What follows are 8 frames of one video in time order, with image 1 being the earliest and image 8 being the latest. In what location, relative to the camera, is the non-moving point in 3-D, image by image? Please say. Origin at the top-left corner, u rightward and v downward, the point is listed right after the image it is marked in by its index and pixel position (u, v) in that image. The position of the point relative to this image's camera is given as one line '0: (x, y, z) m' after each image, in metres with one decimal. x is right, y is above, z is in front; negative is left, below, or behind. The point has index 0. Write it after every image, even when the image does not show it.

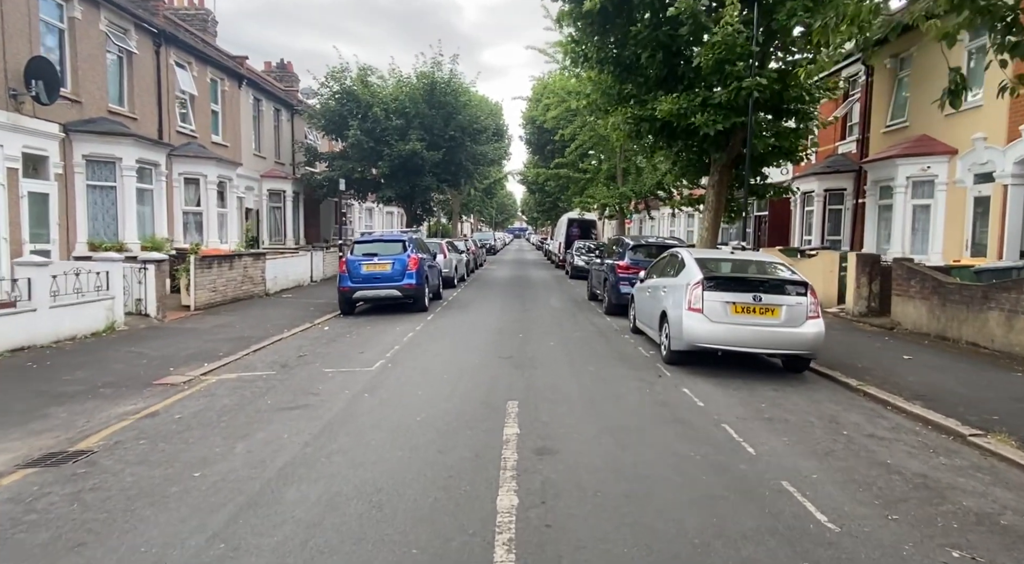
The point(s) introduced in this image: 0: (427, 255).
0: (-2.0, +0.6, +15.7) m
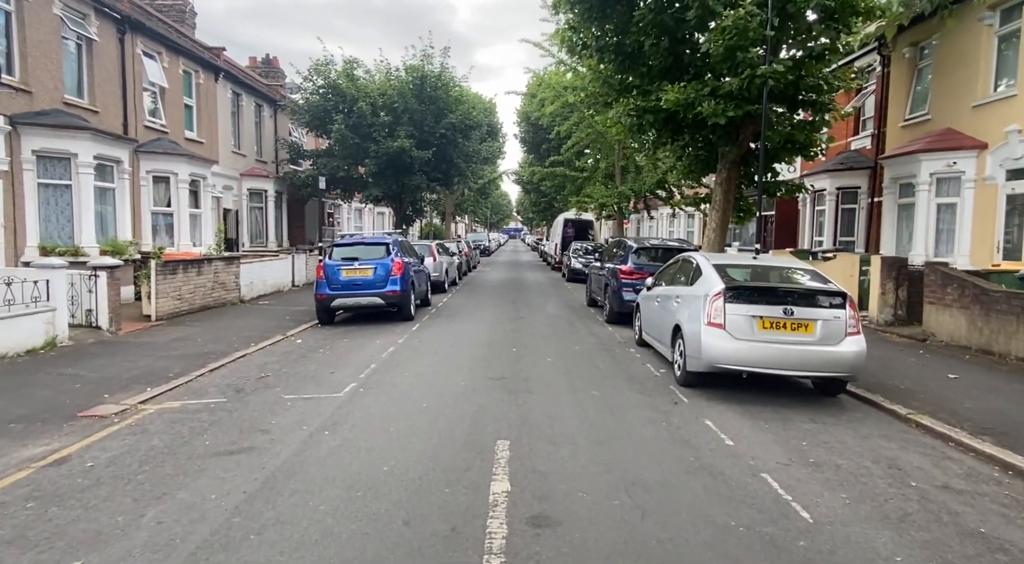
0: (-2.2, +0.5, +14.5) m
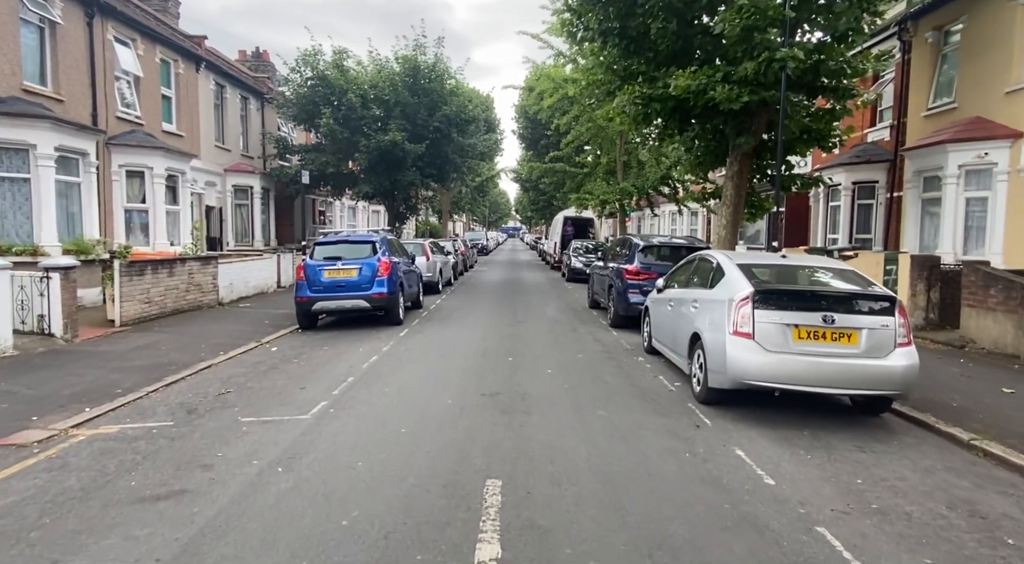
0: (-2.3, +0.5, +13.6) m
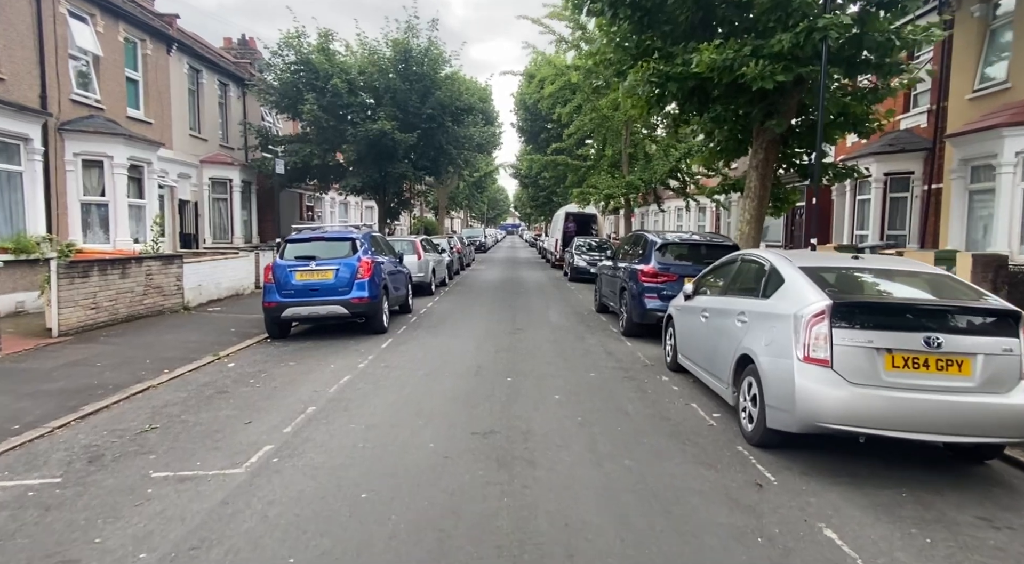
0: (-2.3, +0.4, +12.1) m
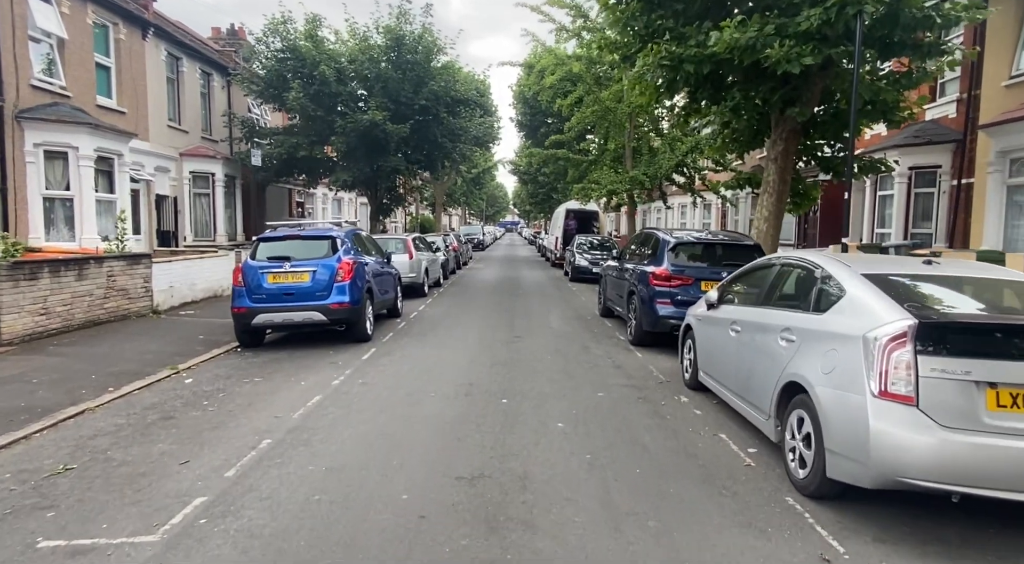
0: (-2.3, +0.4, +11.1) m
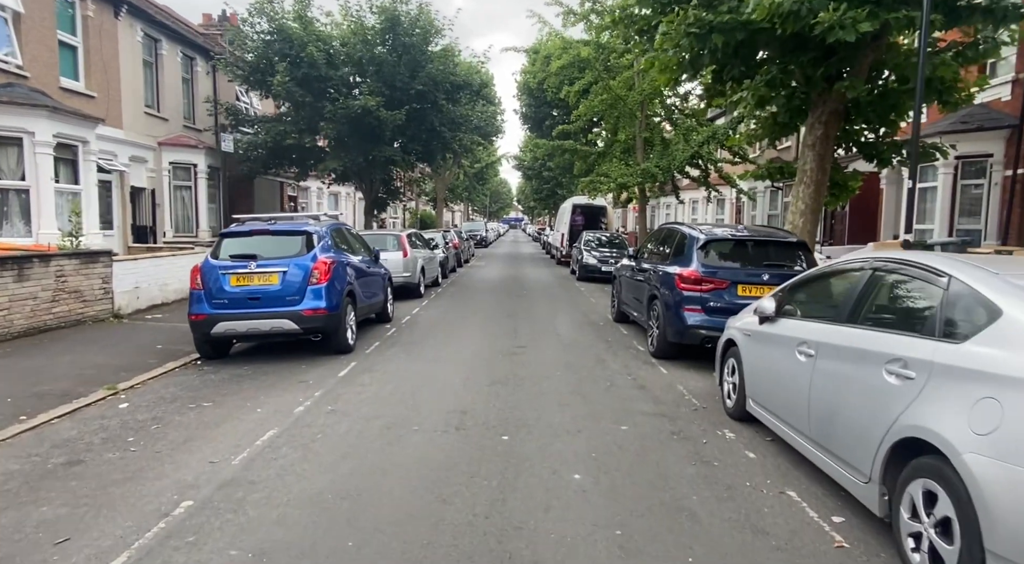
0: (-2.3, +0.4, +9.8) m
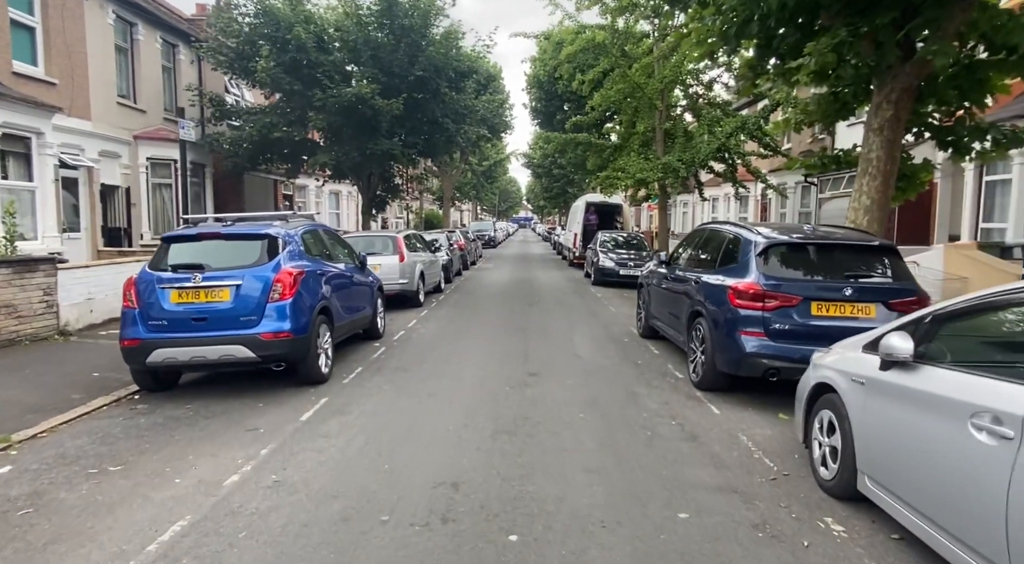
0: (-2.1, +0.2, +8.3) m
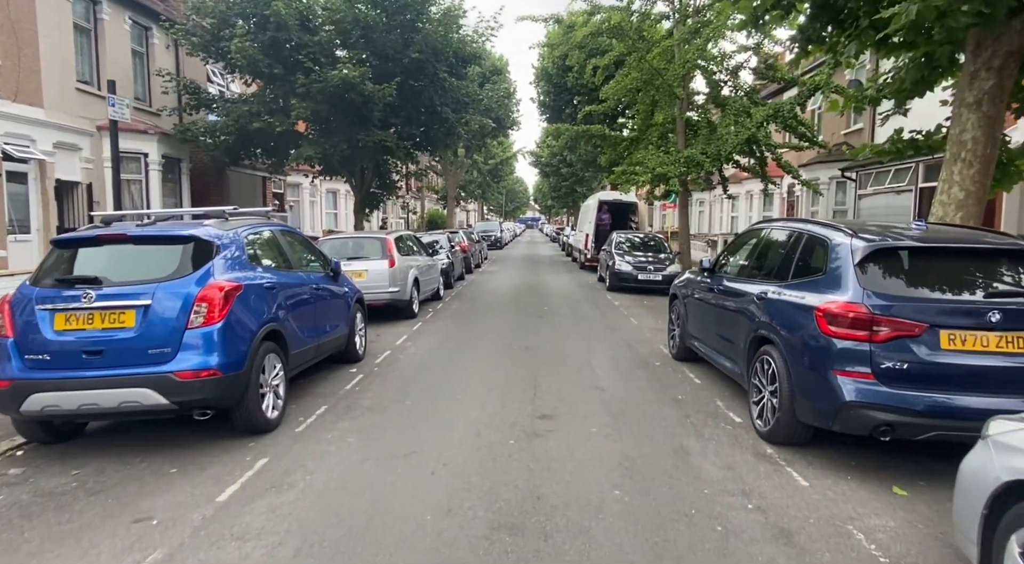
0: (-2.1, +0.1, +6.6) m
